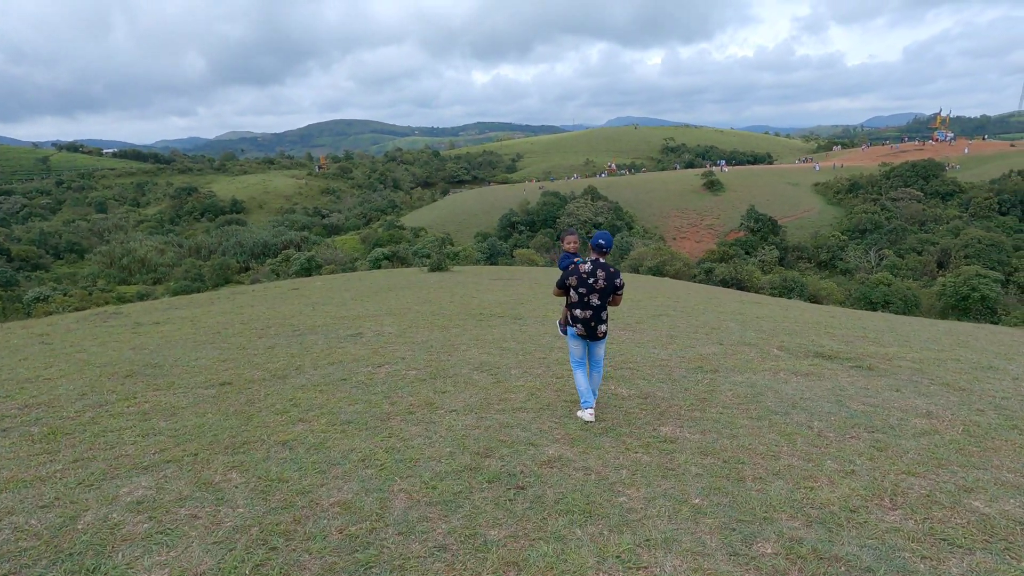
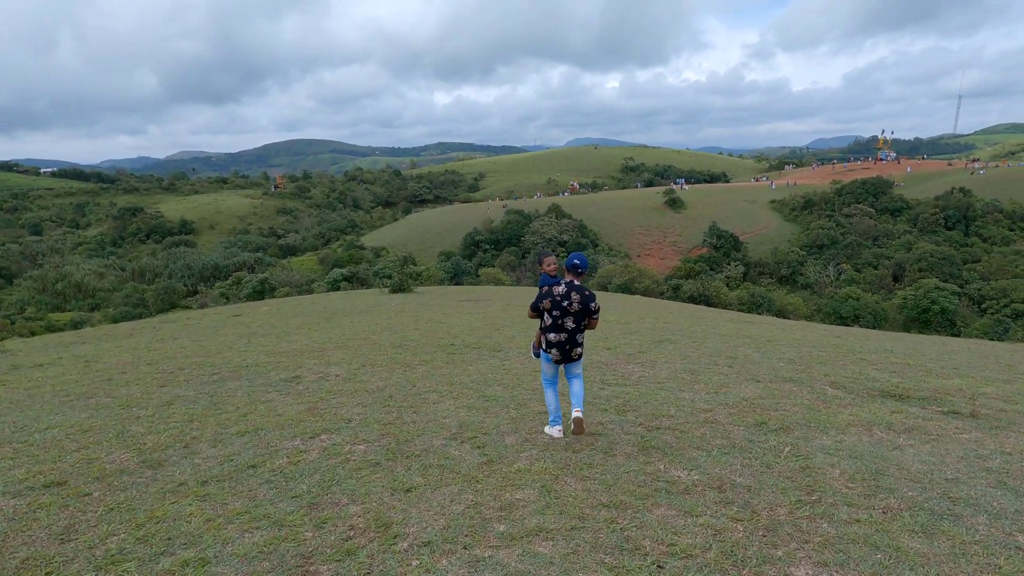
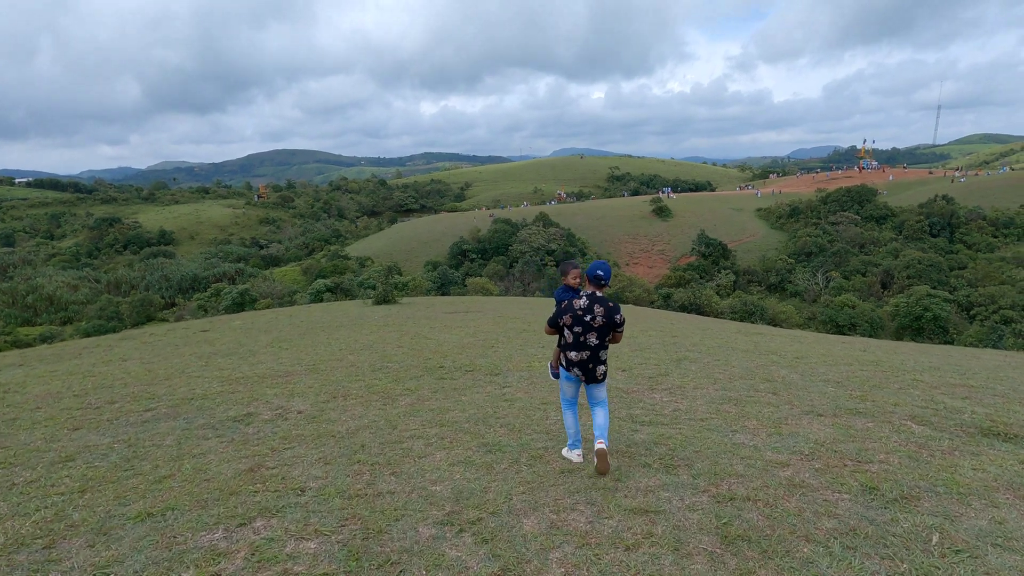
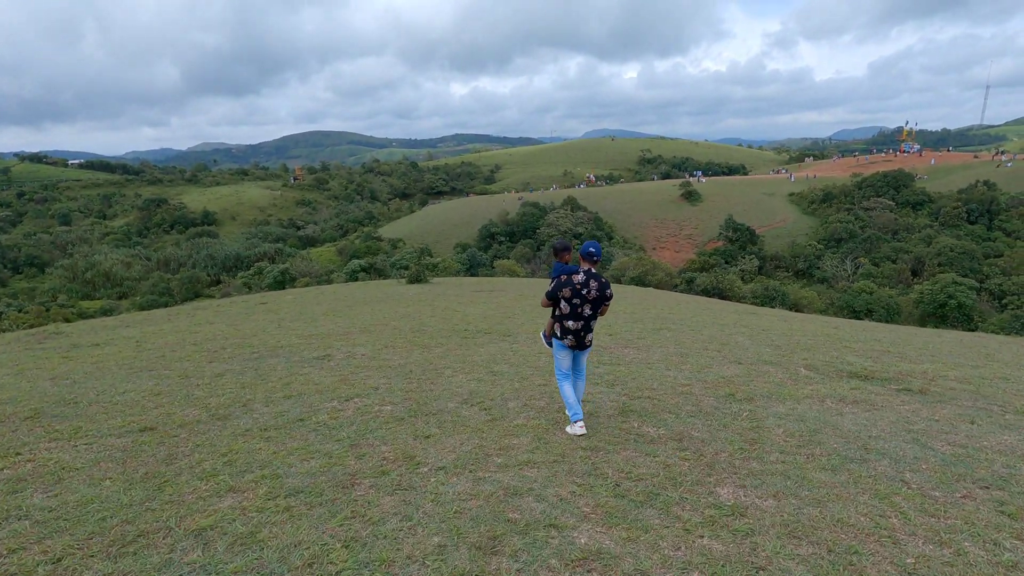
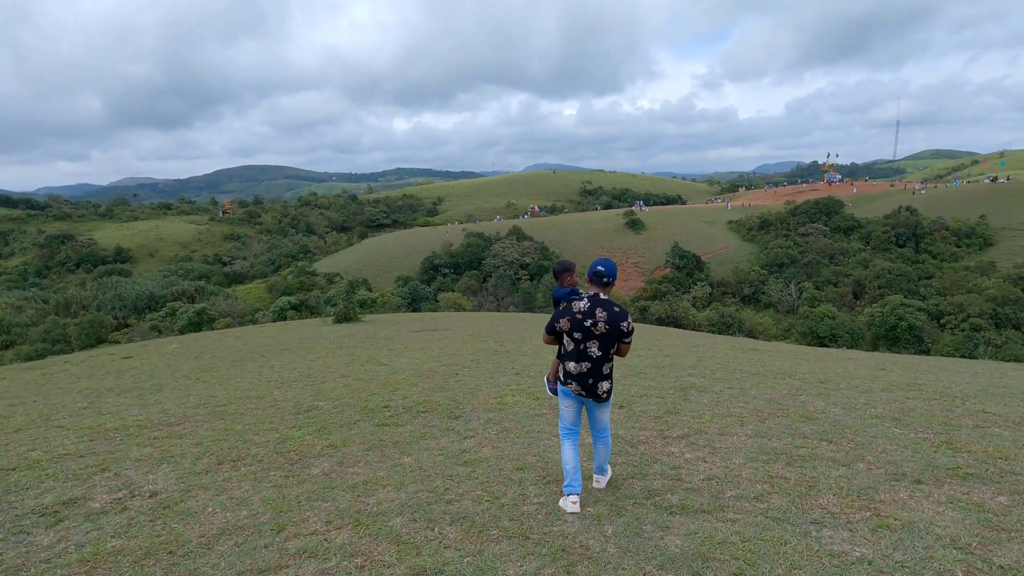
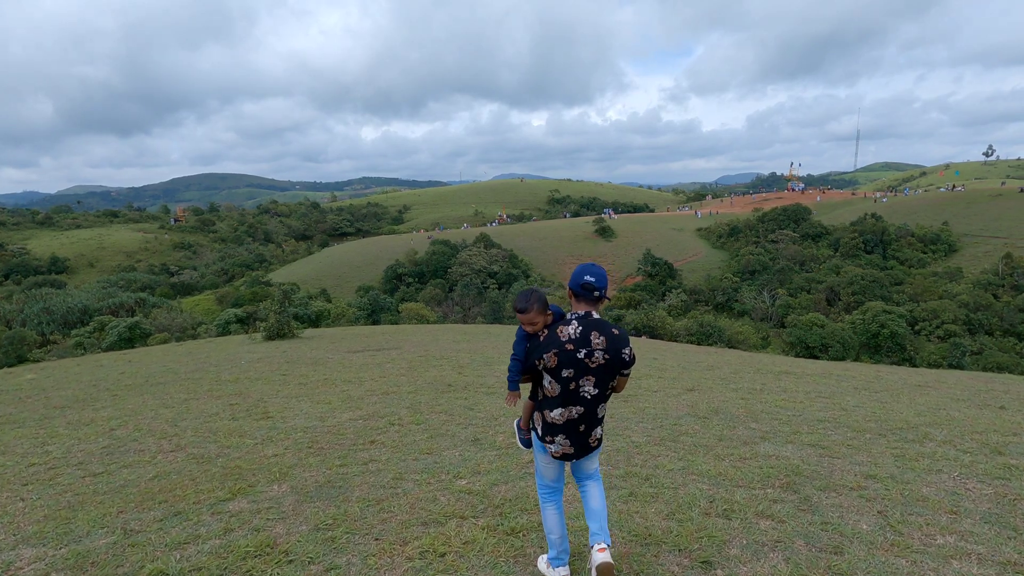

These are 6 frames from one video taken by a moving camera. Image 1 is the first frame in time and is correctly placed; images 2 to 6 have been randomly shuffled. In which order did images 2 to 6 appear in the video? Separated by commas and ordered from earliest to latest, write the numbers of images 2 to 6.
4, 2, 3, 5, 6
